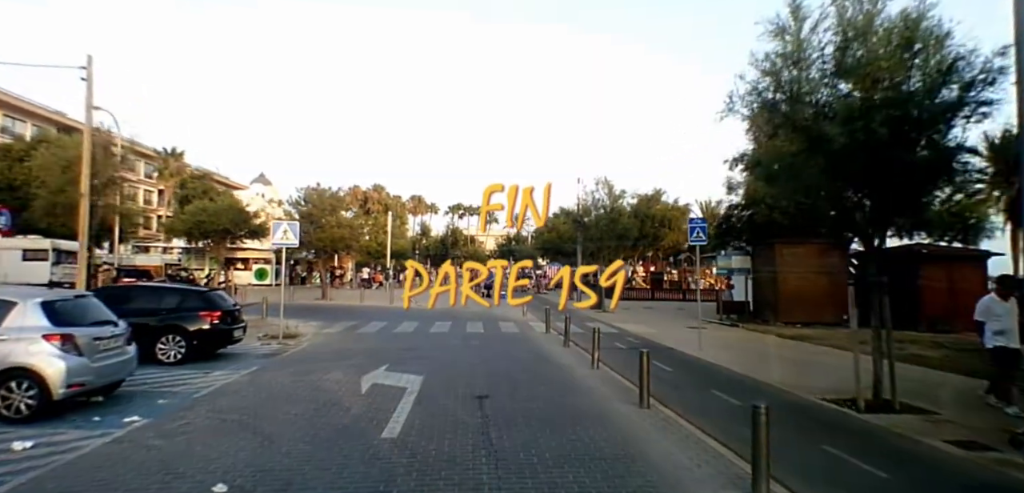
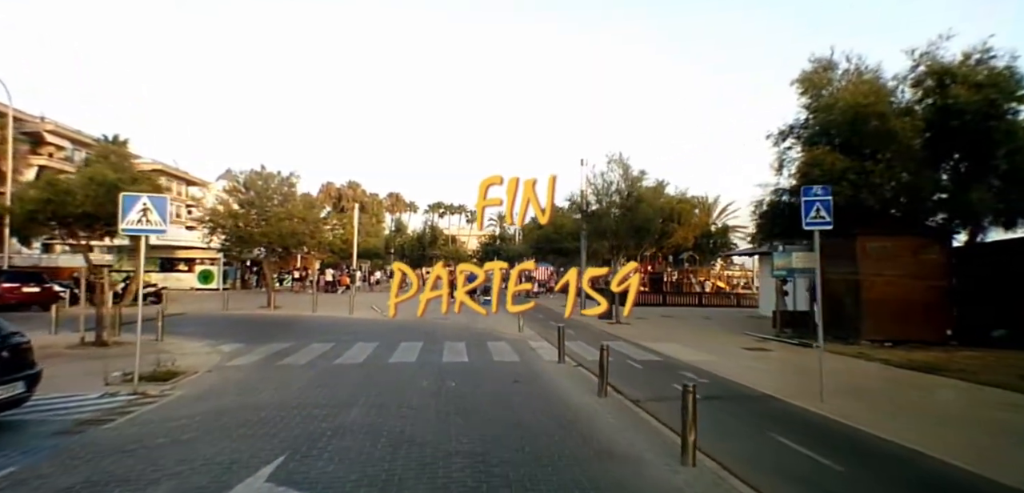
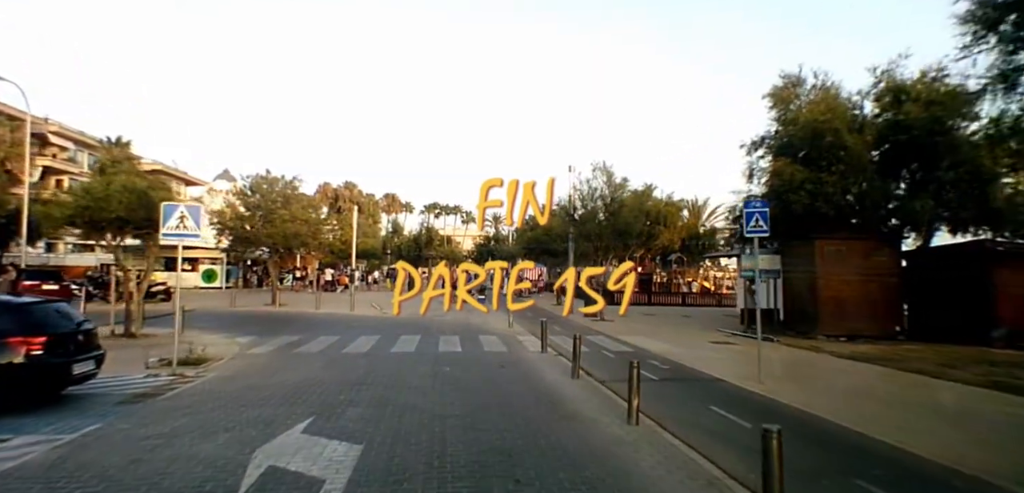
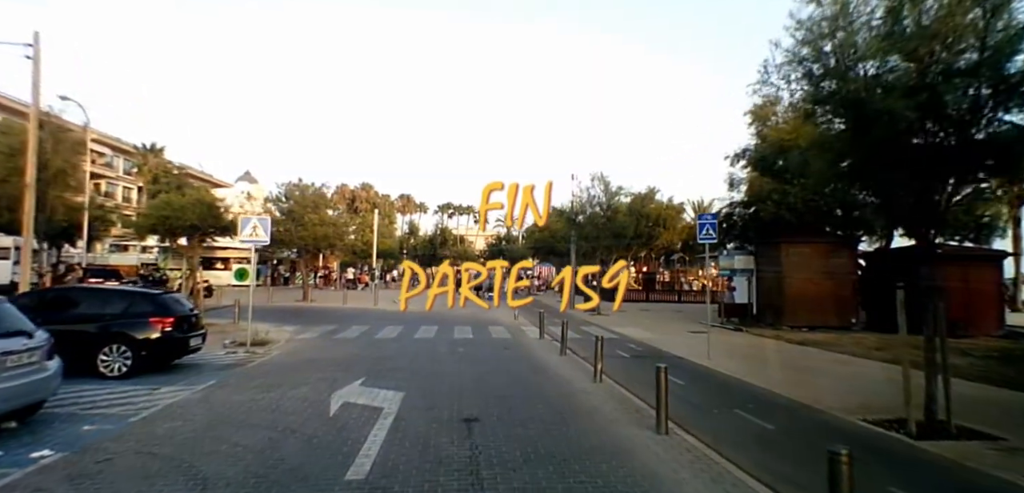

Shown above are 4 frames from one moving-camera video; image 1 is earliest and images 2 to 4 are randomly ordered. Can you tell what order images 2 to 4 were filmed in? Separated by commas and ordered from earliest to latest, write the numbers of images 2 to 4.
4, 3, 2
